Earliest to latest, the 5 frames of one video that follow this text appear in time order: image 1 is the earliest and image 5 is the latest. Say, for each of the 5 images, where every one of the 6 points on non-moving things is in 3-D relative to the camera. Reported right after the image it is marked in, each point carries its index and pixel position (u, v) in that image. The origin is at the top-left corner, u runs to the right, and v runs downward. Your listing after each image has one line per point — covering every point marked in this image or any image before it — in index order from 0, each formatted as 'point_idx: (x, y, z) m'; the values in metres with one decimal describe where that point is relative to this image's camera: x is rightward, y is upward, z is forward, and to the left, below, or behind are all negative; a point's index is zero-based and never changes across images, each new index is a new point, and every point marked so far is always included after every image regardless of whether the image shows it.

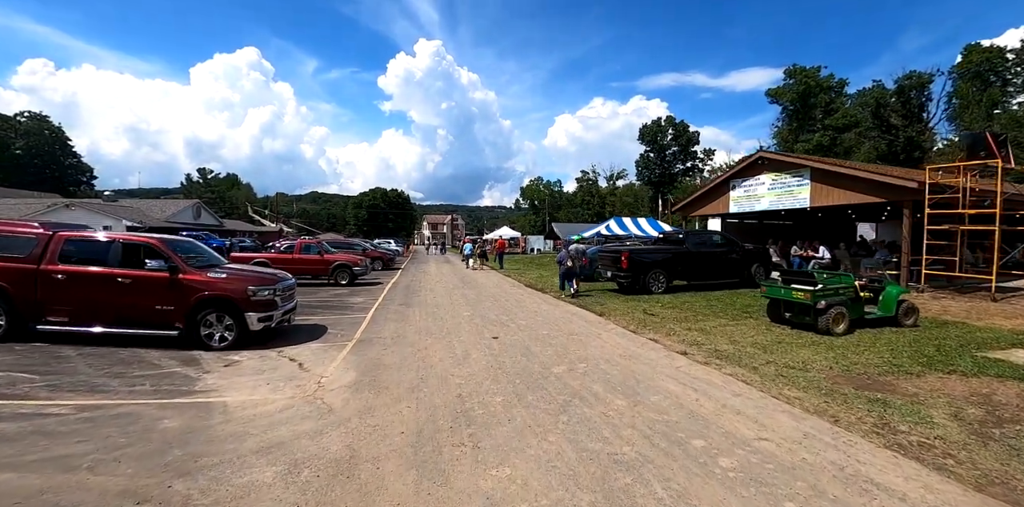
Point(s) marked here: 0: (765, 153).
0: (+9.3, +3.7, +16.6) m
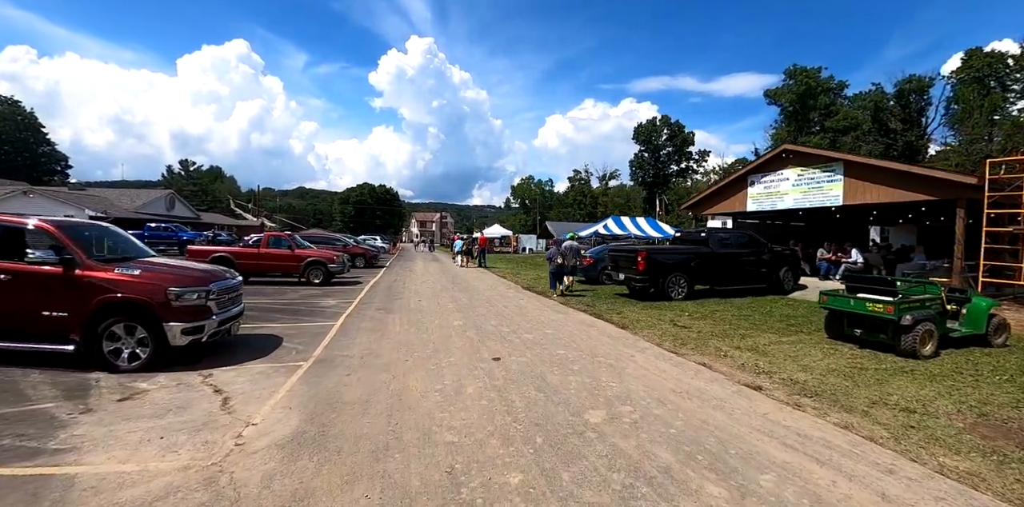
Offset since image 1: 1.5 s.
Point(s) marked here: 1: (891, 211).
0: (+9.2, +3.6, +15.0) m
1: (+14.9, +1.7, +17.6) m
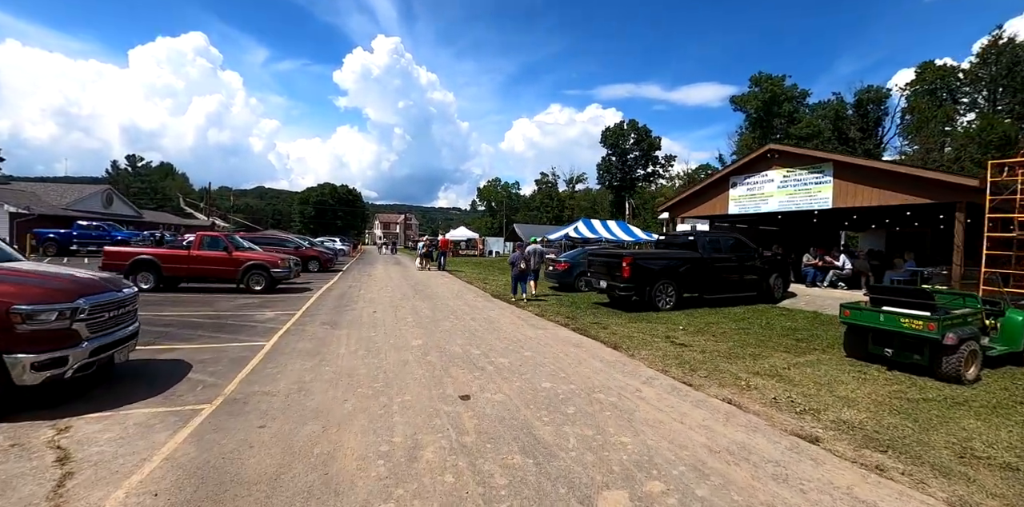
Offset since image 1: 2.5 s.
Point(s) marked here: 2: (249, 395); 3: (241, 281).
0: (+8.3, +3.4, +14.3) m
1: (+13.7, +1.5, +17.3) m
2: (-2.9, -1.6, +5.0) m
3: (-7.9, -0.8, +13.2) m
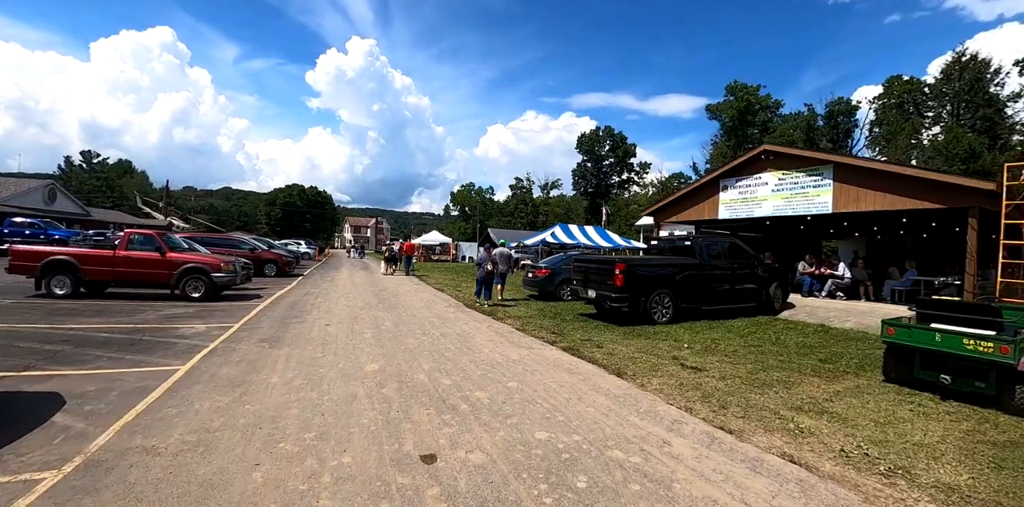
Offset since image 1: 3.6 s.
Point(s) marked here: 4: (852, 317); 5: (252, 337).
0: (+7.7, +3.2, +13.5) m
1: (+12.9, +1.2, +16.8) m
2: (-3.1, -1.6, +3.5) m
3: (-8.5, -0.8, +11.4) m
4: (+8.1, -1.5, +10.7) m
5: (-4.2, -1.3, +7.3) m
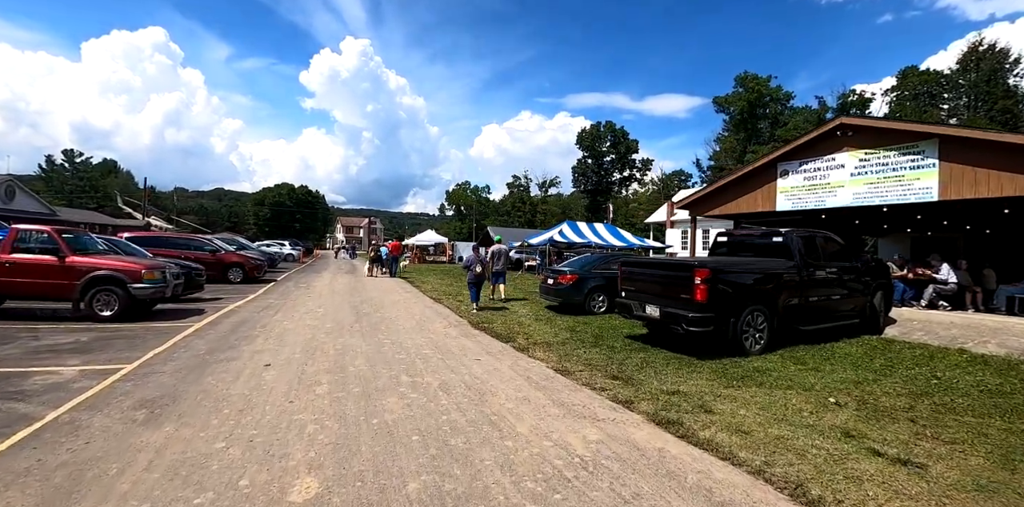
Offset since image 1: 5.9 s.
0: (+8.1, +3.2, +10.8) m
1: (+13.2, +1.2, +14.1) m
2: (-2.6, -1.6, +0.7) m
3: (-8.1, -0.9, +8.6) m
4: (+8.5, -1.5, +8.0) m
5: (-3.7, -1.4, +4.5) m
